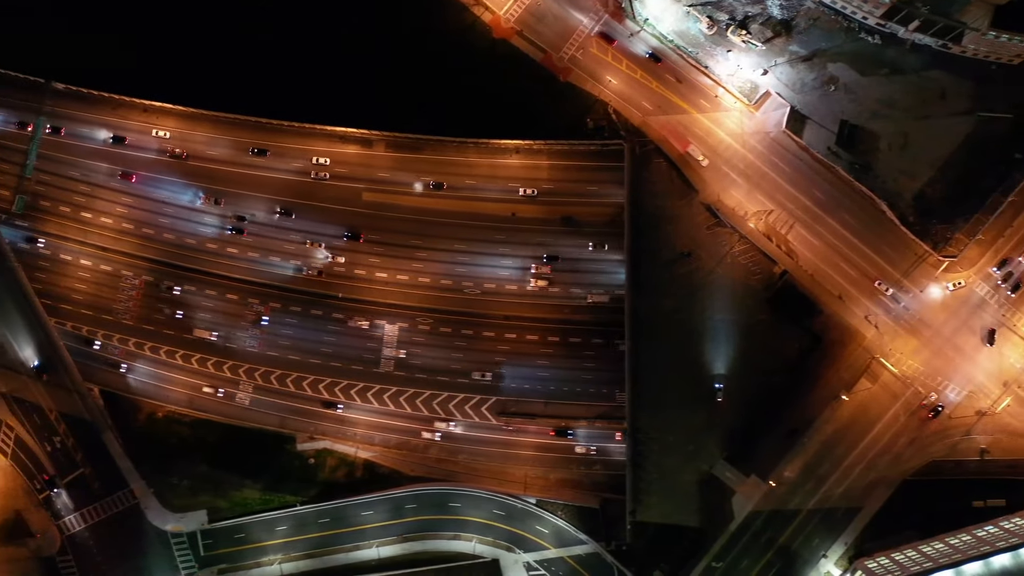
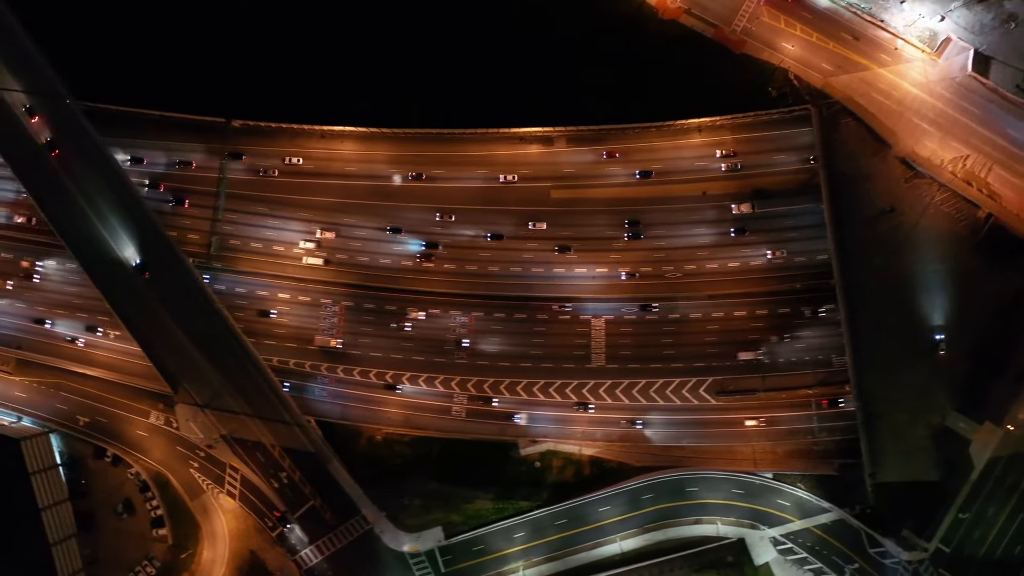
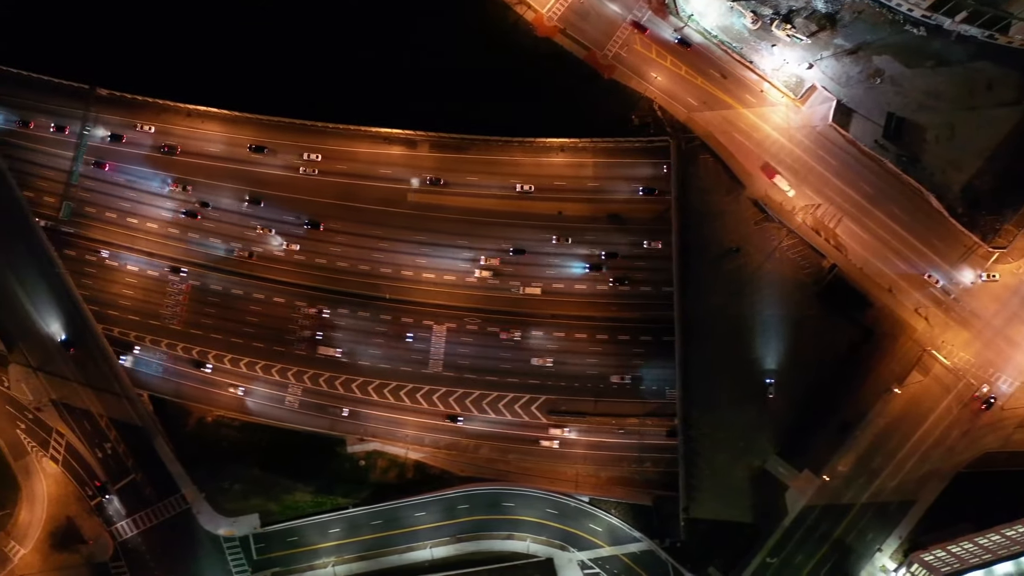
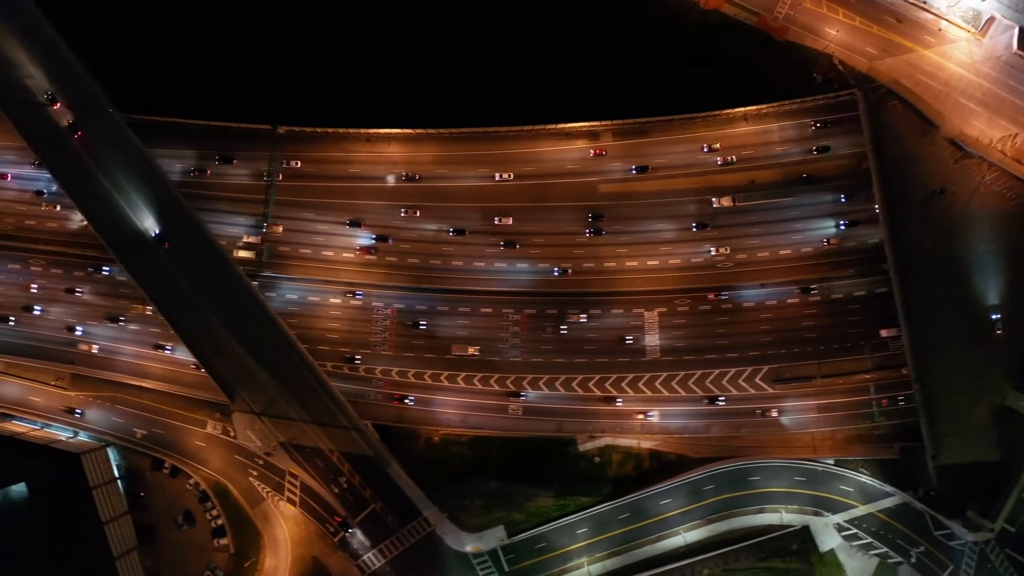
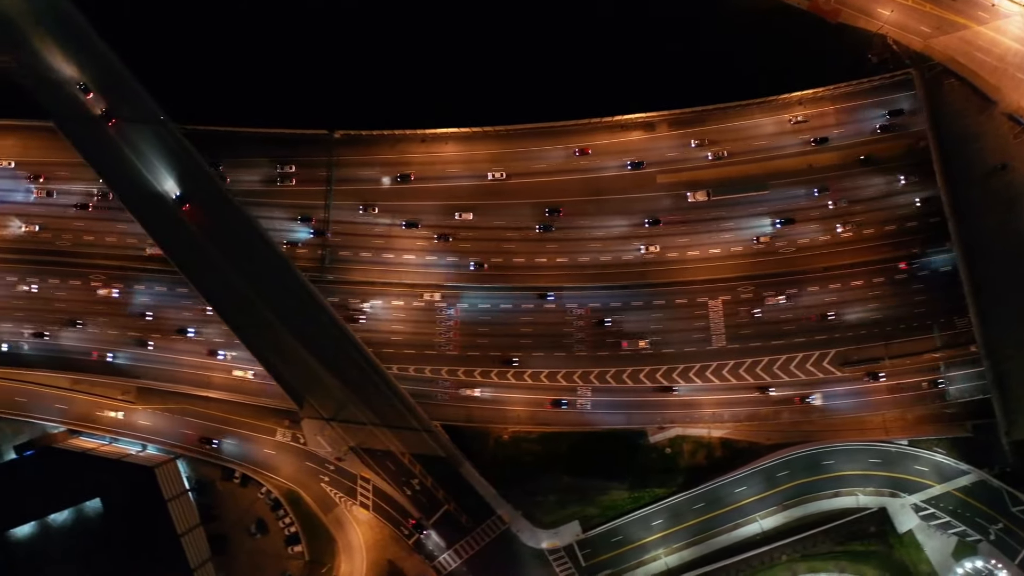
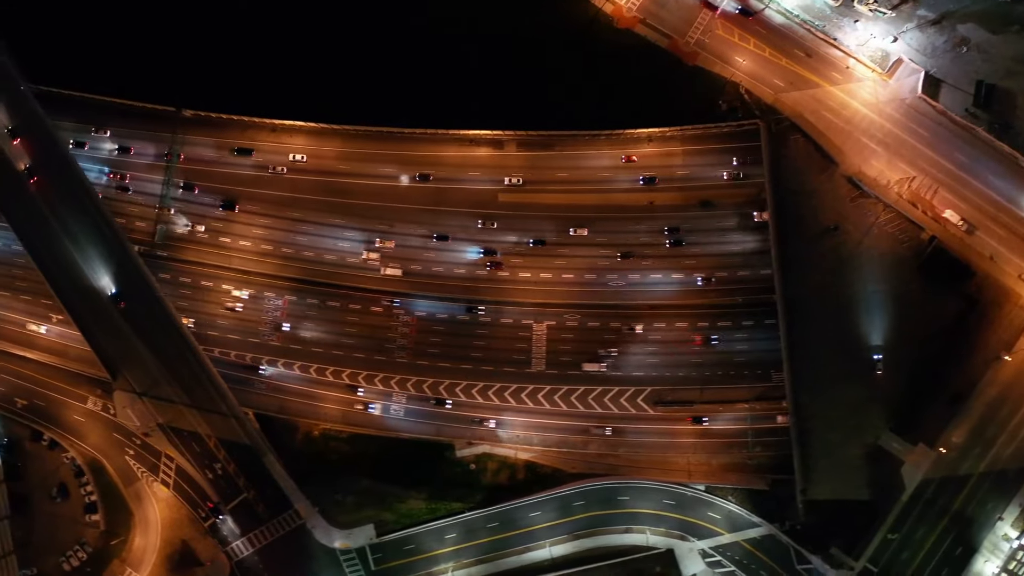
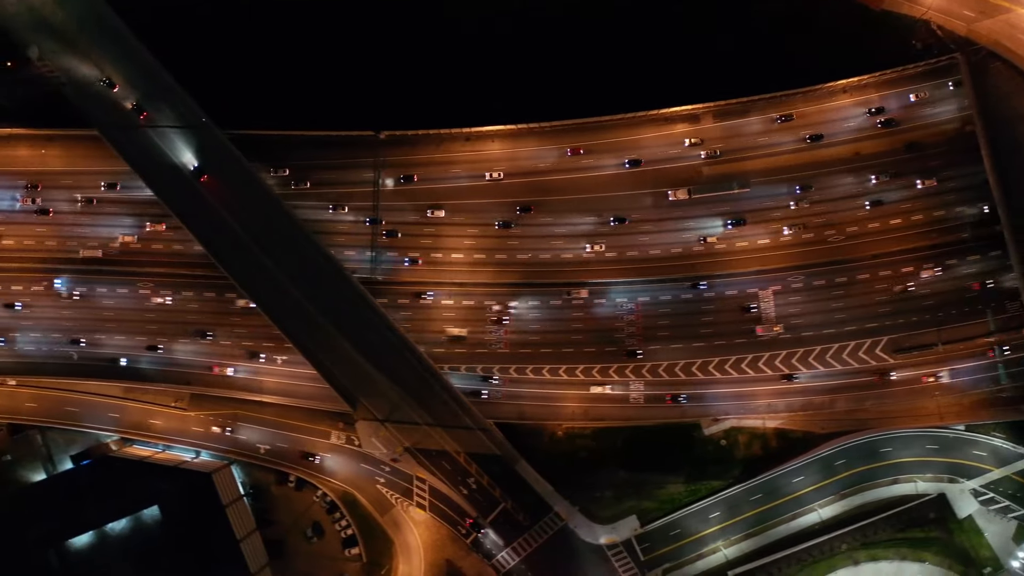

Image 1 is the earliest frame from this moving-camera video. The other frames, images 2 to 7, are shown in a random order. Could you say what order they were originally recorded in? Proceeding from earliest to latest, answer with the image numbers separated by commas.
3, 6, 2, 4, 5, 7
